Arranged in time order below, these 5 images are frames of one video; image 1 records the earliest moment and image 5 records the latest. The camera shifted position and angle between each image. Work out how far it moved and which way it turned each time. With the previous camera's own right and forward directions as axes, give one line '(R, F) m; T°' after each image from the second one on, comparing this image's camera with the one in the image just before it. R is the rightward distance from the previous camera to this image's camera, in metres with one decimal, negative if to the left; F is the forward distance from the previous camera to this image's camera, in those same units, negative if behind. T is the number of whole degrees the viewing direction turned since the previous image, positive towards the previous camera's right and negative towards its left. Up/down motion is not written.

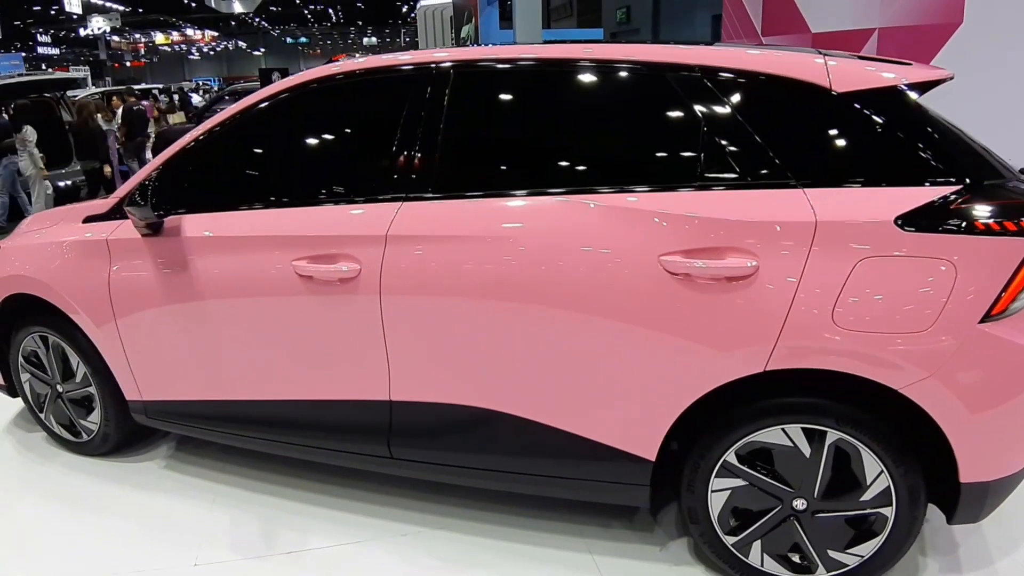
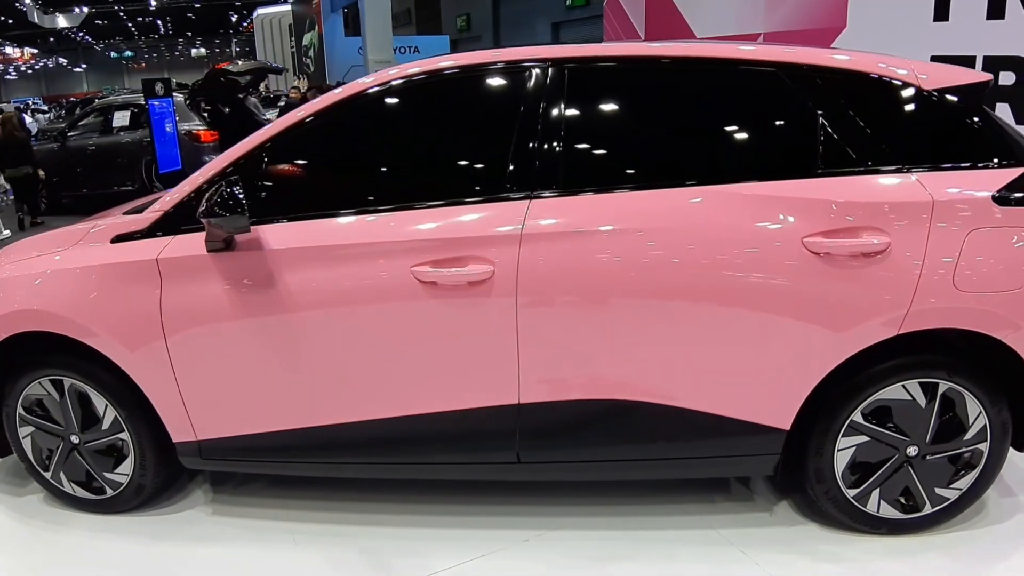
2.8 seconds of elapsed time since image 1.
(-0.8, +0.1) m; +12°
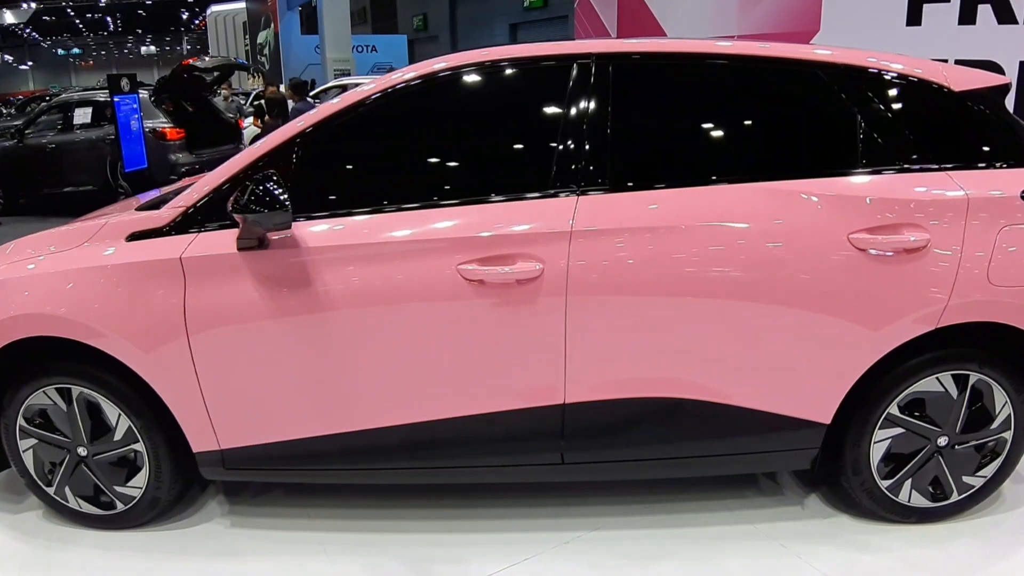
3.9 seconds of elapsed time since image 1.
(-0.3, 0.0) m; +4°
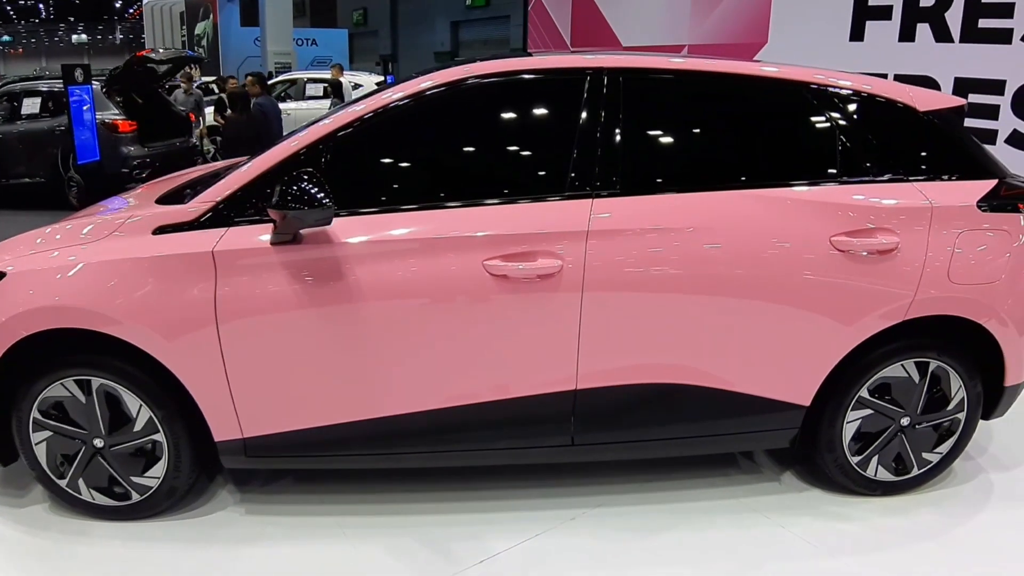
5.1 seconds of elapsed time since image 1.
(-0.3, -0.2) m; +5°
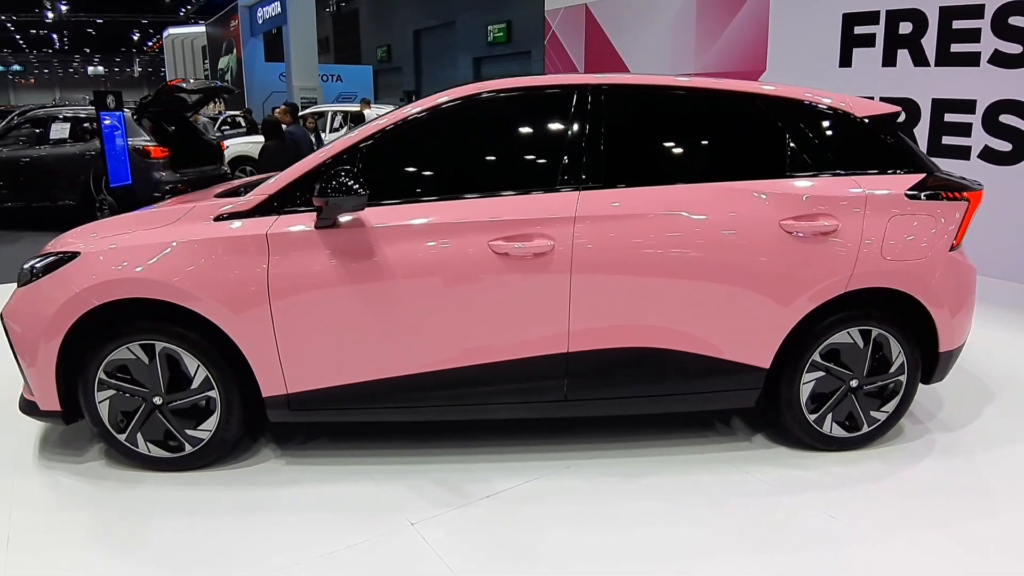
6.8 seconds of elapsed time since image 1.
(+0.1, -0.4) m; -2°
